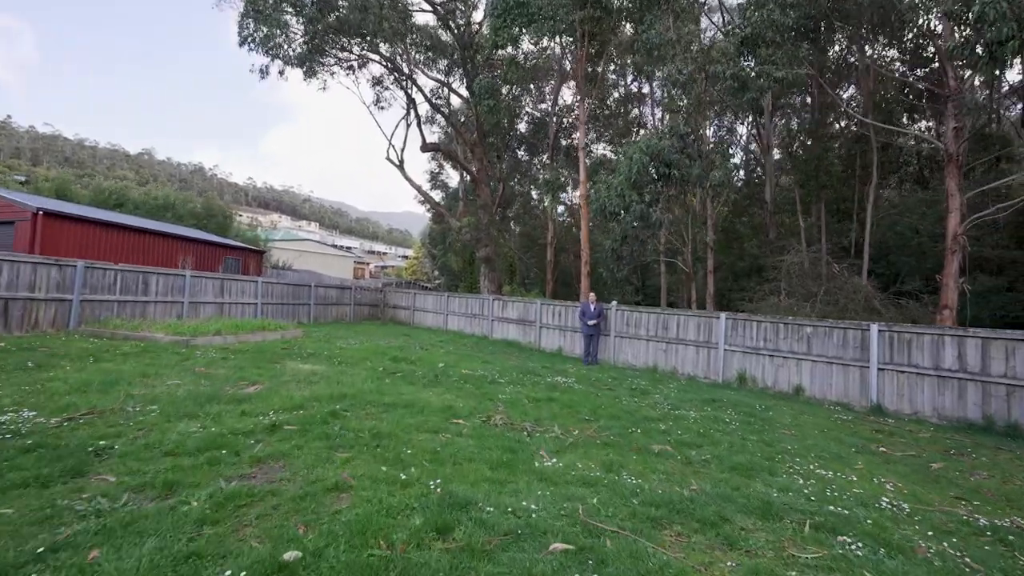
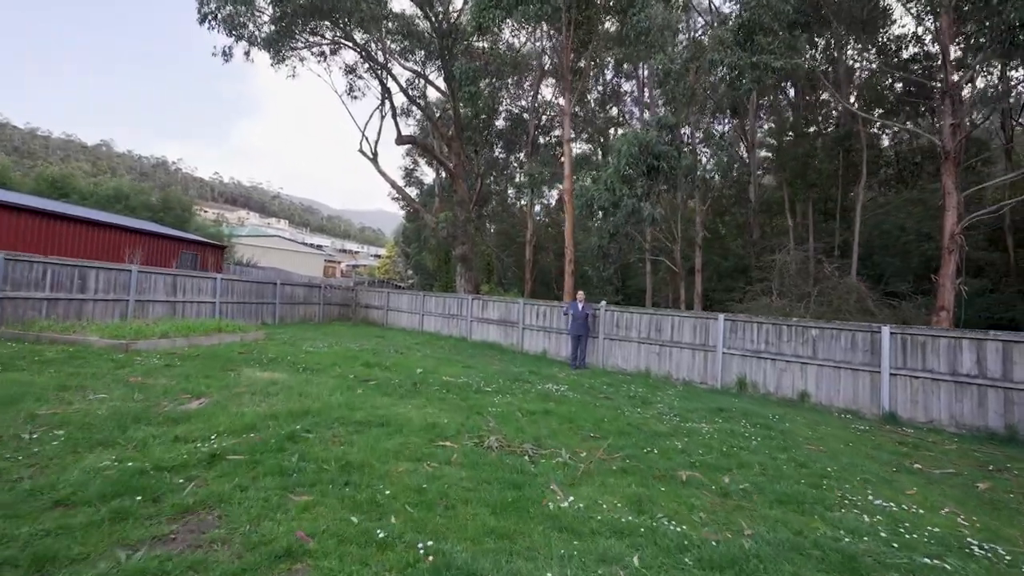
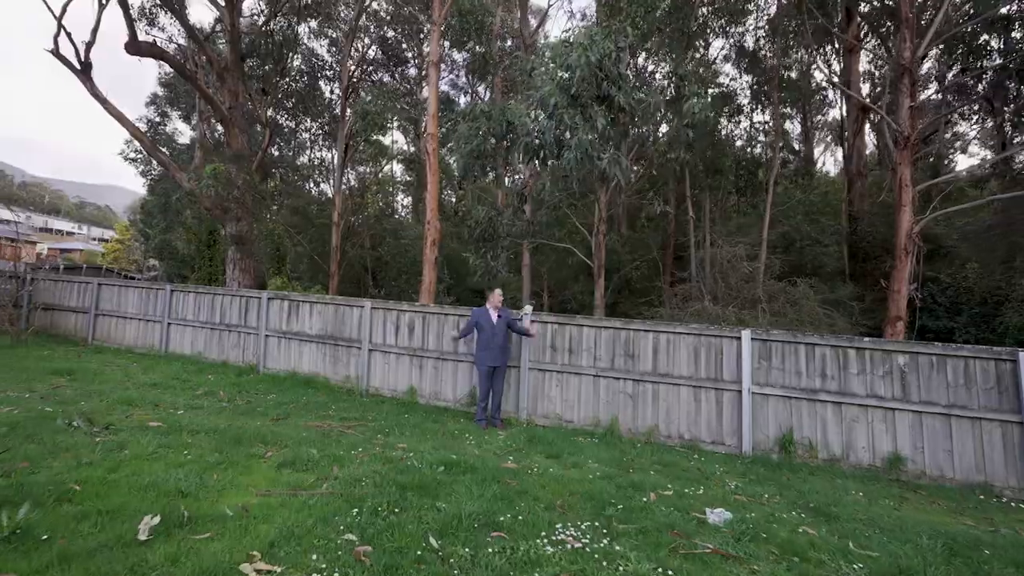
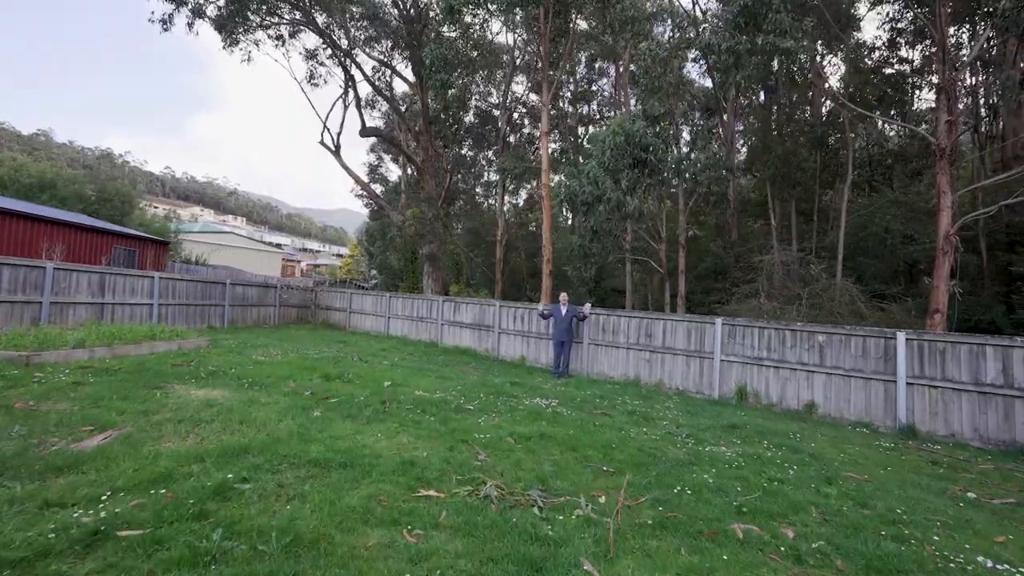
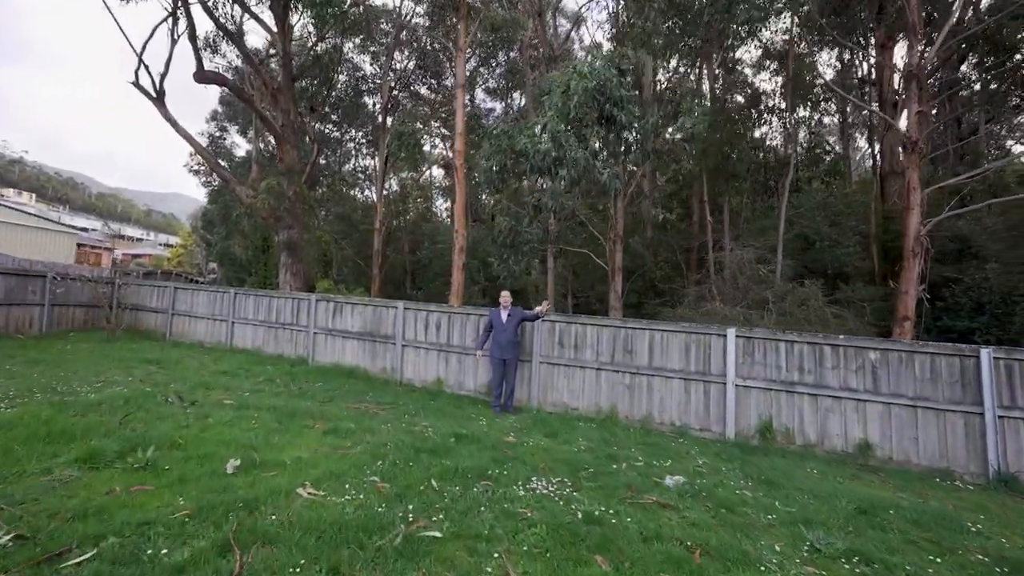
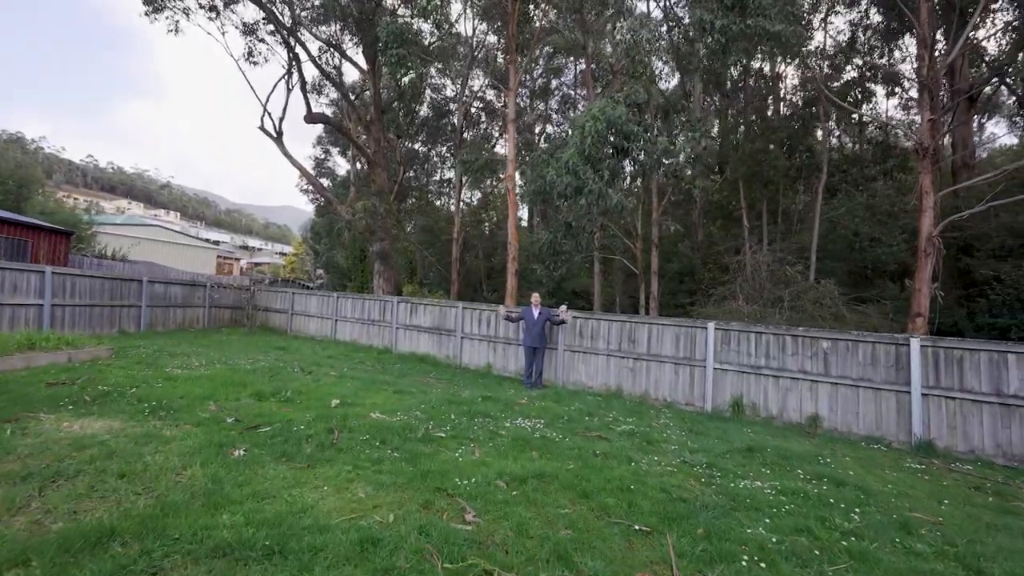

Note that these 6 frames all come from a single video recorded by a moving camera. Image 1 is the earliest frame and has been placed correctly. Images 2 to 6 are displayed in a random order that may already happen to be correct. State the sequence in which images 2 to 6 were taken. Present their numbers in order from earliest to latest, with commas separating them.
2, 4, 6, 5, 3
